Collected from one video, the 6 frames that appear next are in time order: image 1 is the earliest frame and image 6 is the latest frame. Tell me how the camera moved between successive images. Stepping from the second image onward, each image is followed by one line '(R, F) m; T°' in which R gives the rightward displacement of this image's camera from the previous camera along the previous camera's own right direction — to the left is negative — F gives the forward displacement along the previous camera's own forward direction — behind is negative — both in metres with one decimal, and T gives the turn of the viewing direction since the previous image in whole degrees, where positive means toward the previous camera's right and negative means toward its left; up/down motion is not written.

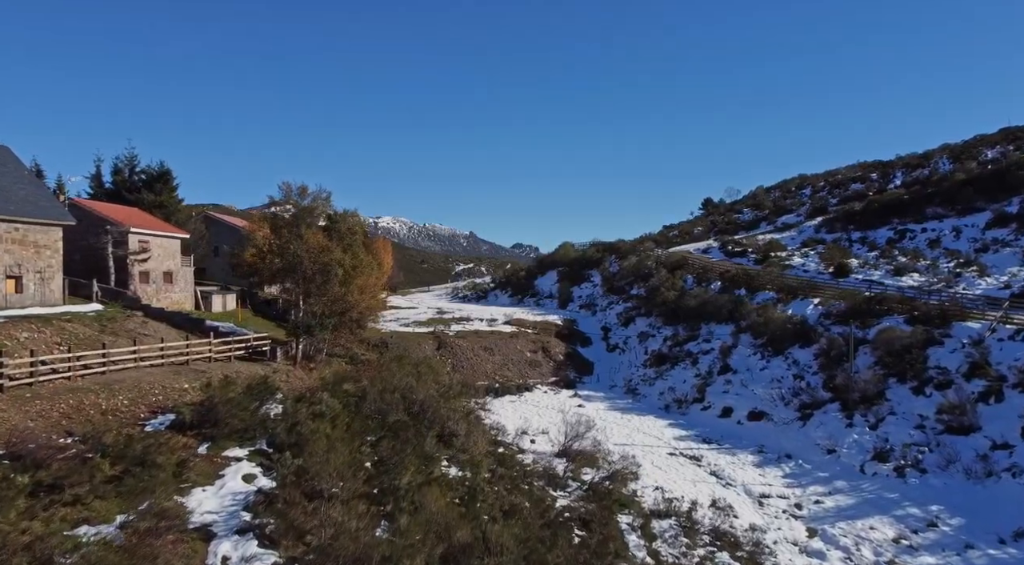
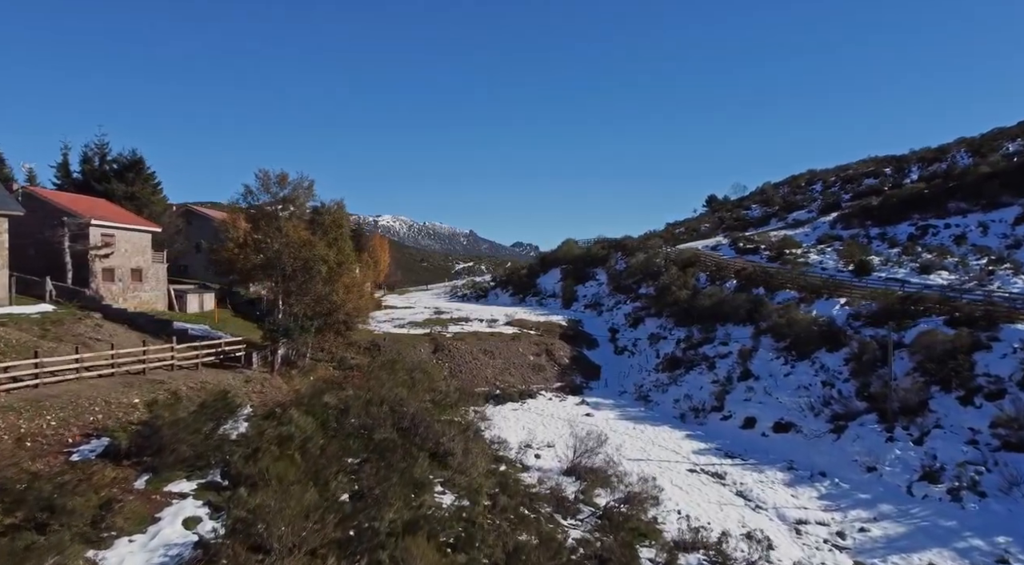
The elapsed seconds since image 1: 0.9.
(-0.1, +2.4) m; 0°
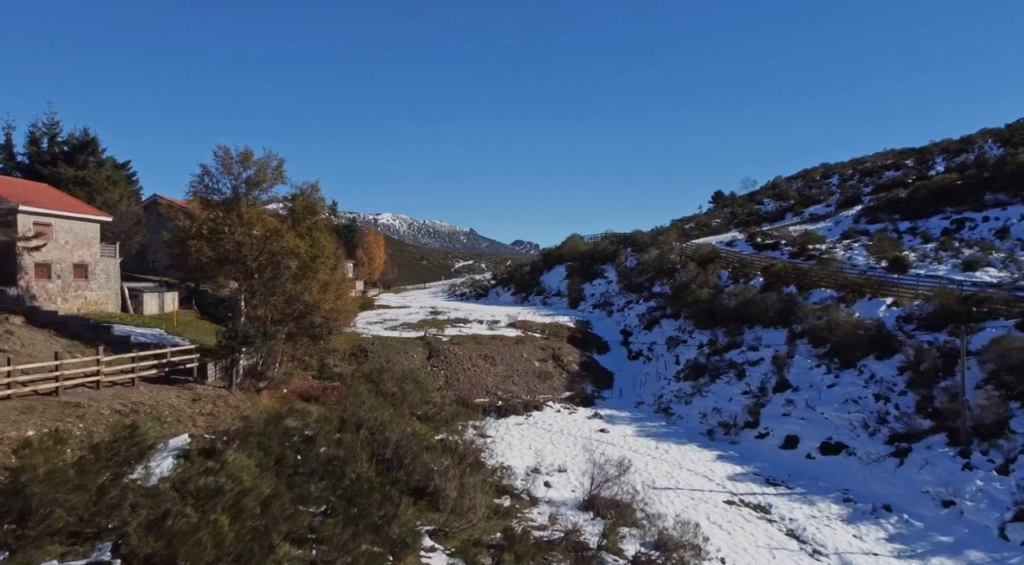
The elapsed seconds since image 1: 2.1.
(-0.1, +3.5) m; 0°
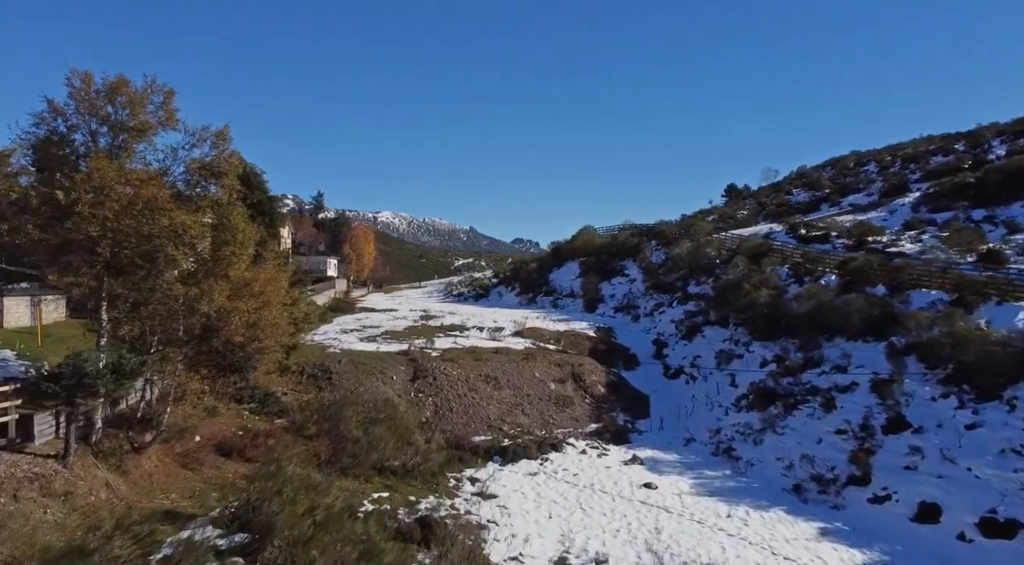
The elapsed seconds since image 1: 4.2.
(-0.3, +6.8) m; 0°
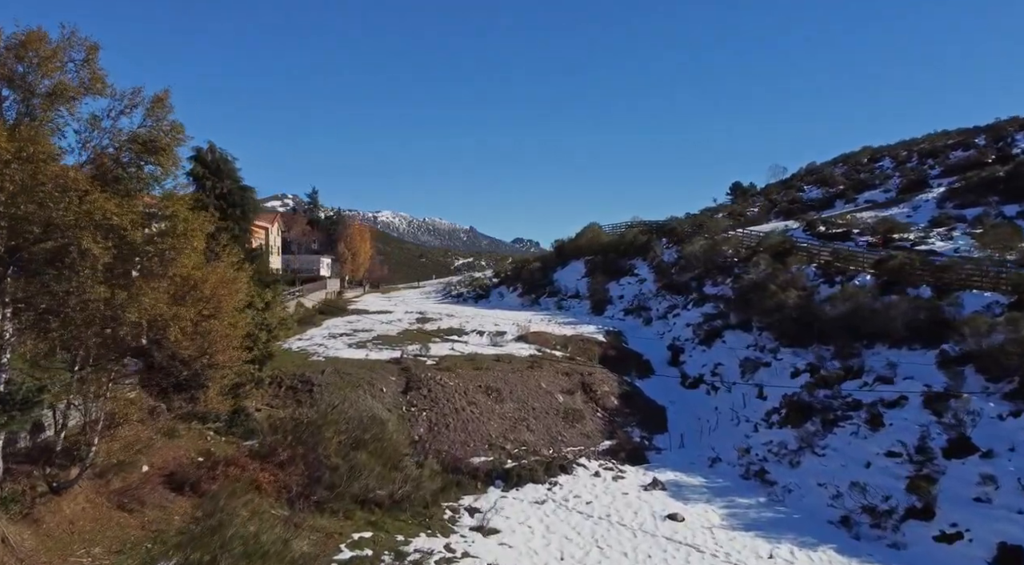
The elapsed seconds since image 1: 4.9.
(-0.1, +2.4) m; 0°
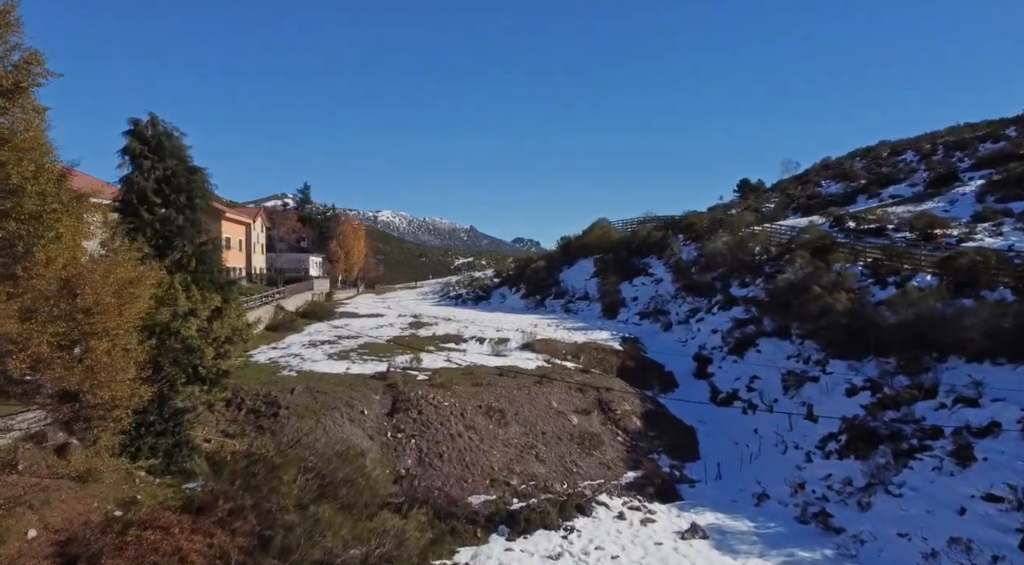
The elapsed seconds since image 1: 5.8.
(-0.1, +3.2) m; 0°
